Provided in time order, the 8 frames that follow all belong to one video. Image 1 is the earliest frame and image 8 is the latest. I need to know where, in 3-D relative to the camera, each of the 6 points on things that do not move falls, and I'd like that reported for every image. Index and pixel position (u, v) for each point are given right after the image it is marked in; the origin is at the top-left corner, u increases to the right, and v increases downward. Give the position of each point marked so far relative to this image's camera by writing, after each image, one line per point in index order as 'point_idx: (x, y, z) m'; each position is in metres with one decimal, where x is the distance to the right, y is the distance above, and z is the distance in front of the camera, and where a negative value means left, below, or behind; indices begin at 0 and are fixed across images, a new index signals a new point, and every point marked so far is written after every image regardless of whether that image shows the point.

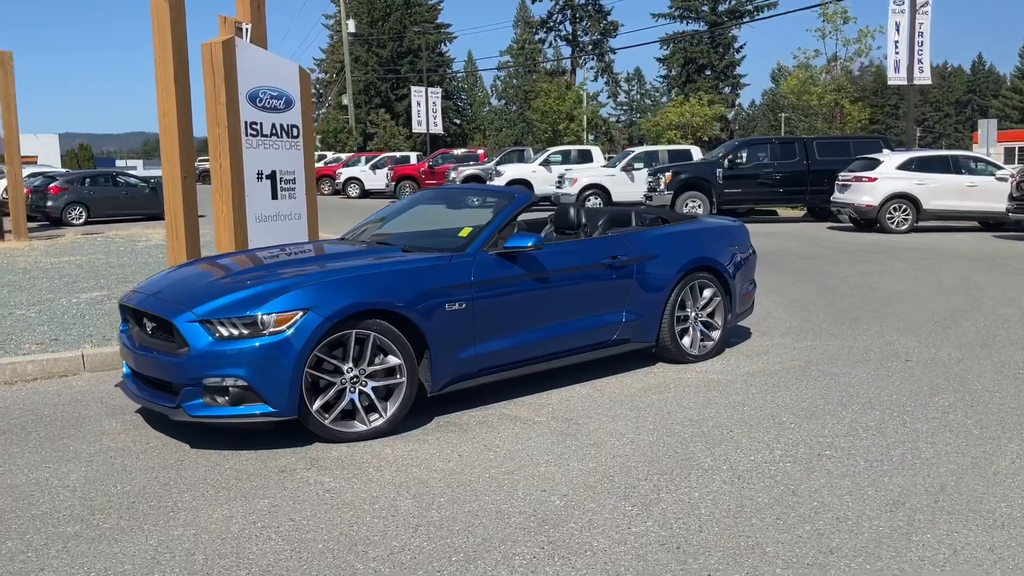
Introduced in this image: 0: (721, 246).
0: (+1.7, +0.3, +7.1) m
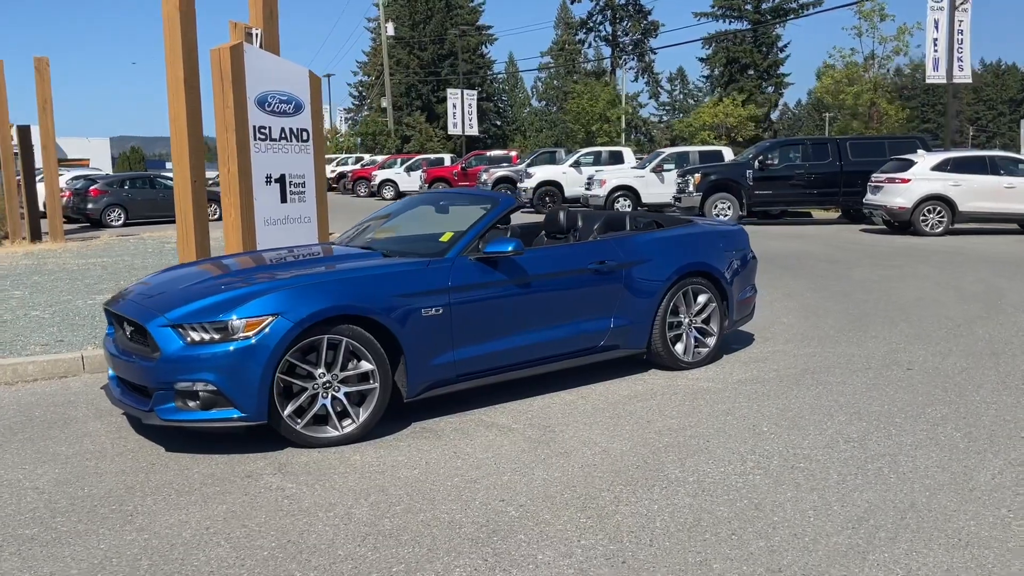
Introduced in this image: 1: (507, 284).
0: (+1.6, +0.3, +7.0) m
1: (0.0, 0.0, +5.8) m
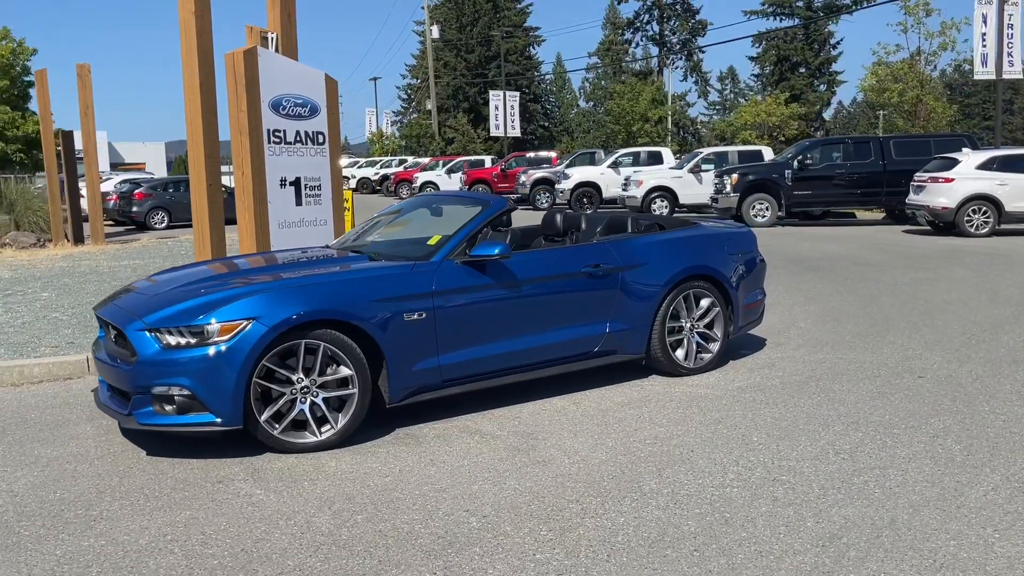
0: (+1.6, +0.3, +6.8) m
1: (-0.1, 0.0, +5.7) m
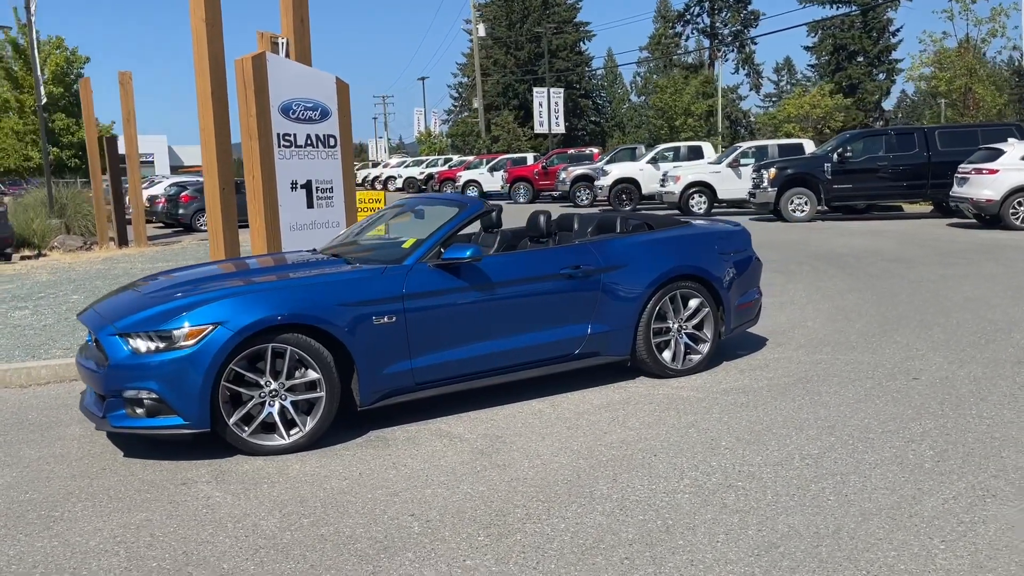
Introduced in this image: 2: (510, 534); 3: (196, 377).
0: (+1.5, +0.3, +6.7) m
1: (-0.3, 0.0, +5.7) m
2: (0.0, -1.1, +3.8) m
3: (-1.8, -0.5, +4.8) m
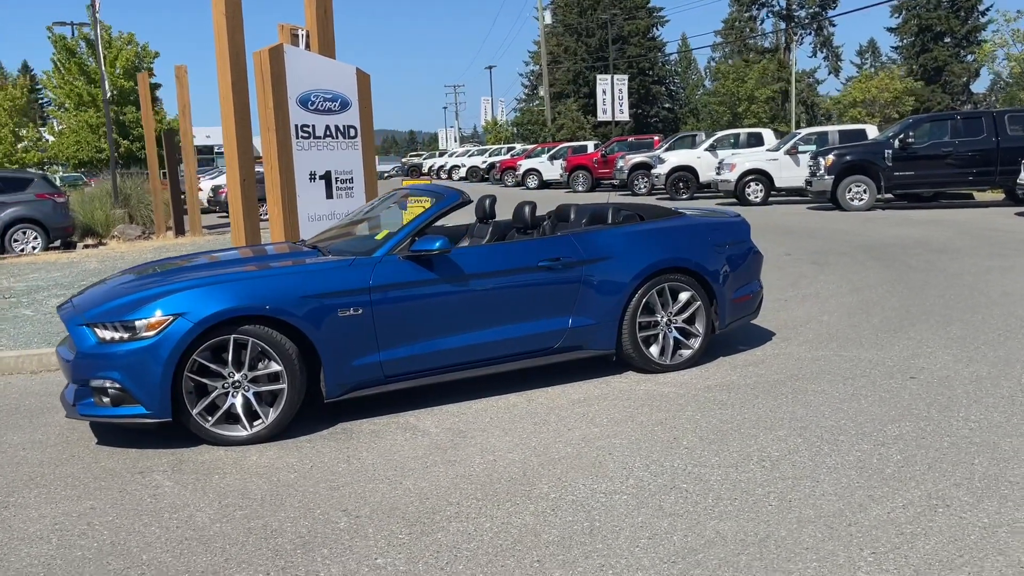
0: (+1.4, +0.3, +6.5) m
1: (-0.5, 0.0, +5.6) m
2: (-0.3, -1.1, +3.8) m
3: (-2.0, -0.4, +4.9) m
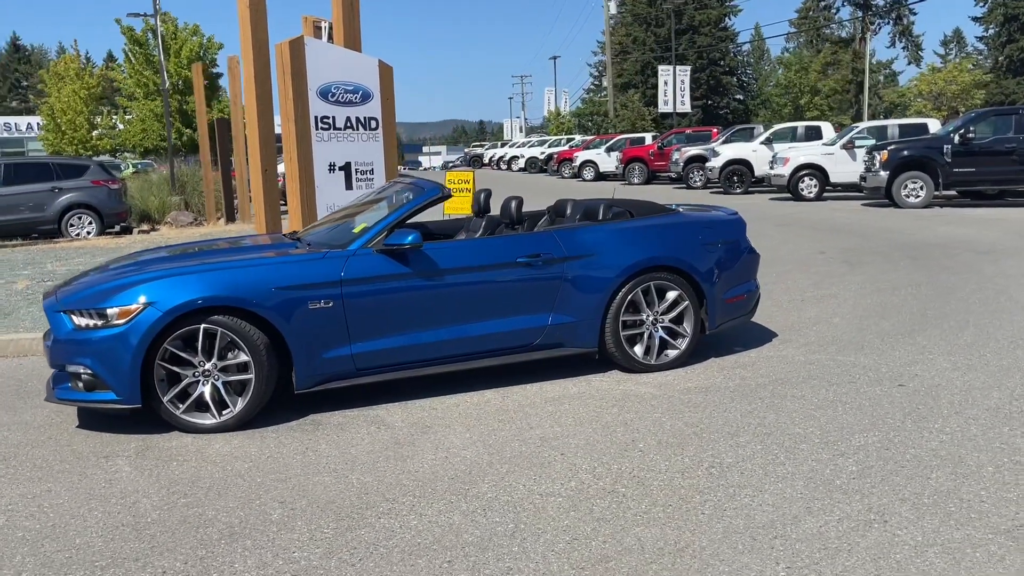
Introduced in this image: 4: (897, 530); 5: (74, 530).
0: (+1.3, +0.3, +6.3) m
1: (-0.6, +0.1, +5.6) m
2: (-0.7, -1.0, +3.8) m
3: (-2.2, -0.4, +5.0) m
4: (+1.6, -1.0, +3.5) m
5: (-1.9, -1.1, +3.9) m
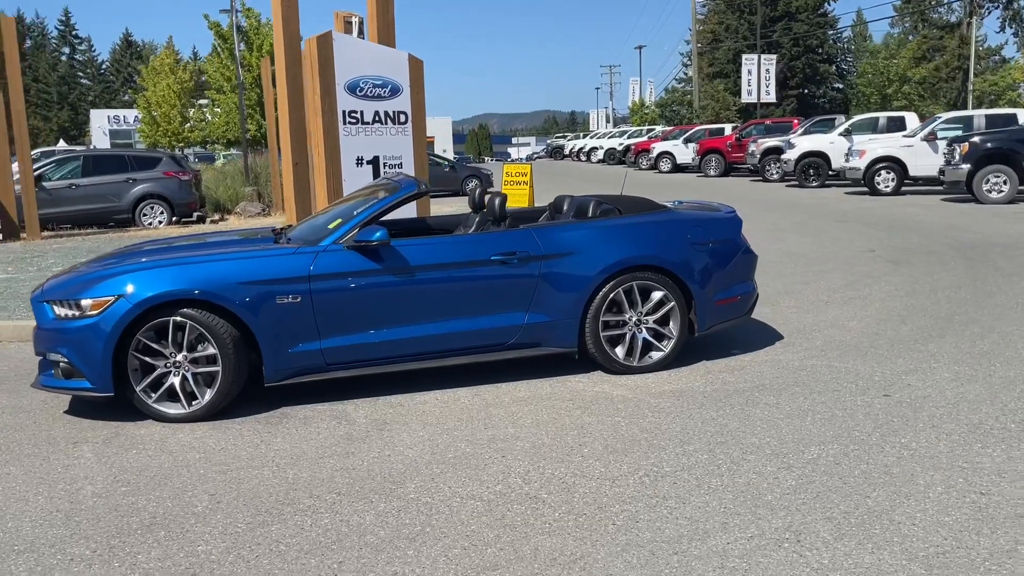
0: (+1.2, +0.3, +6.2) m
1: (-0.8, +0.1, +5.6) m
2: (-1.1, -1.0, +3.8) m
3: (-2.5, -0.3, +5.2) m
4: (+1.1, -1.0, +3.4) m
5: (-2.3, -1.0, +4.1) m
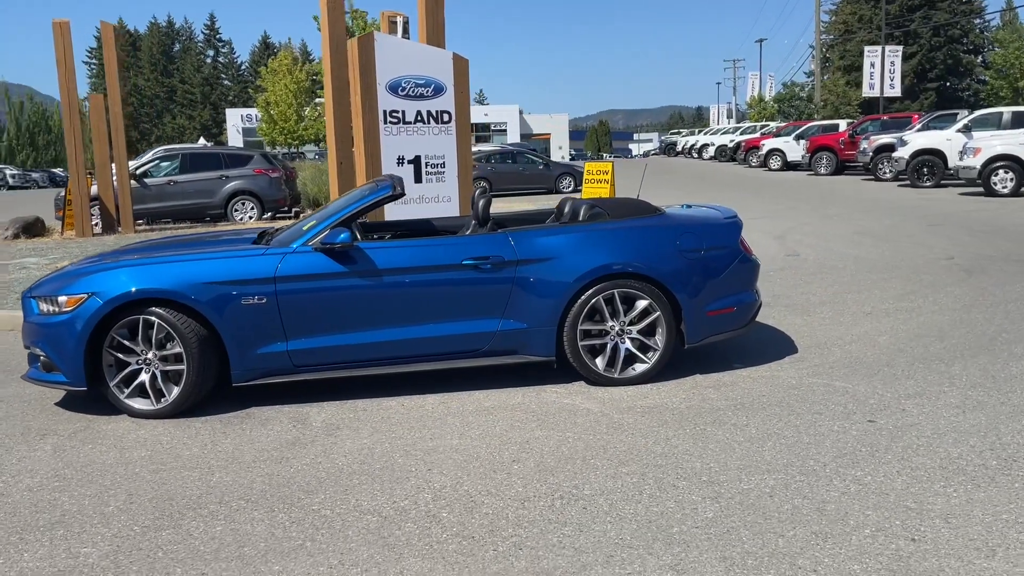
0: (+1.1, +0.3, +5.8) m
1: (-1.0, +0.1, +5.6) m
2: (-1.5, -1.1, +3.8) m
3: (-2.7, -0.3, +5.4) m
4: (+0.6, -1.1, +3.1) m
5: (-2.7, -1.0, +4.2) m
